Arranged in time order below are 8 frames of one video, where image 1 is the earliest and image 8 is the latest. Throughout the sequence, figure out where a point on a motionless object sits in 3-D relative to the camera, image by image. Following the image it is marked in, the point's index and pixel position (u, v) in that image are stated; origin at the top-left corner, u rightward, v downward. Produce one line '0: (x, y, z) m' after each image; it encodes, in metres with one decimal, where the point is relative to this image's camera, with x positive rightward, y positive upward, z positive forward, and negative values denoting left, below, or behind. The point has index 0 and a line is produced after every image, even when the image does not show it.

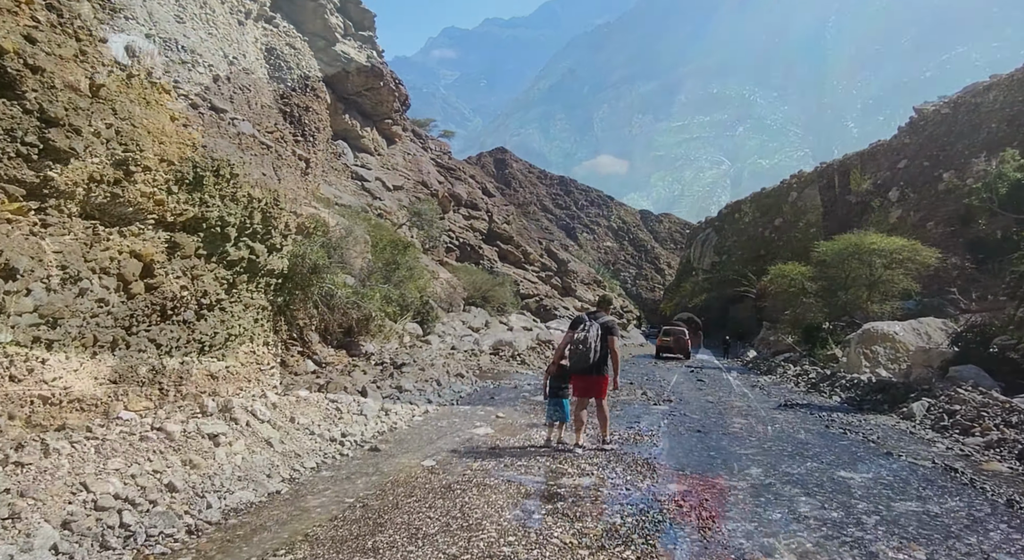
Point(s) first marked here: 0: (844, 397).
0: (+6.4, -2.2, +12.9) m
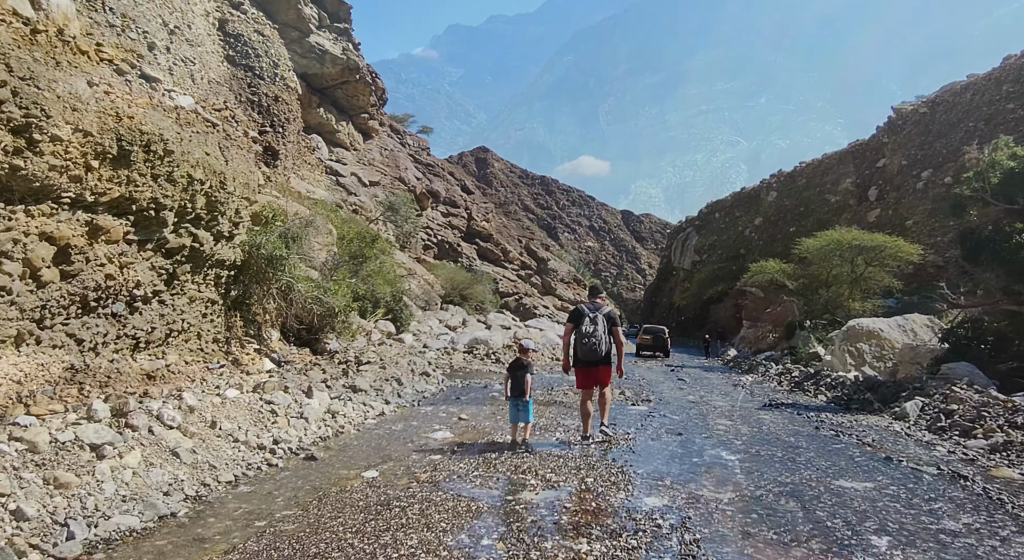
0: (+5.9, -2.1, +12.3) m
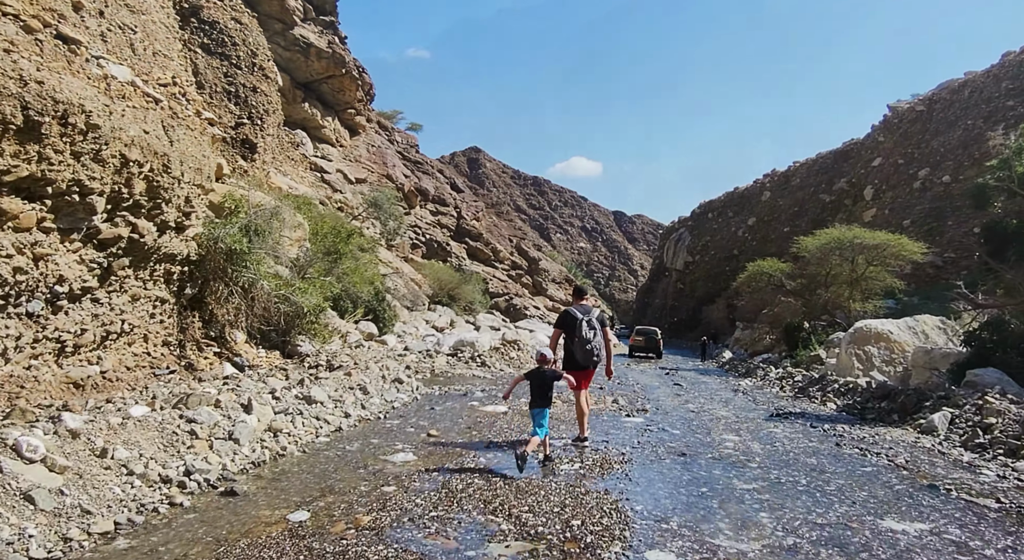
0: (+5.6, -2.1, +11.4) m
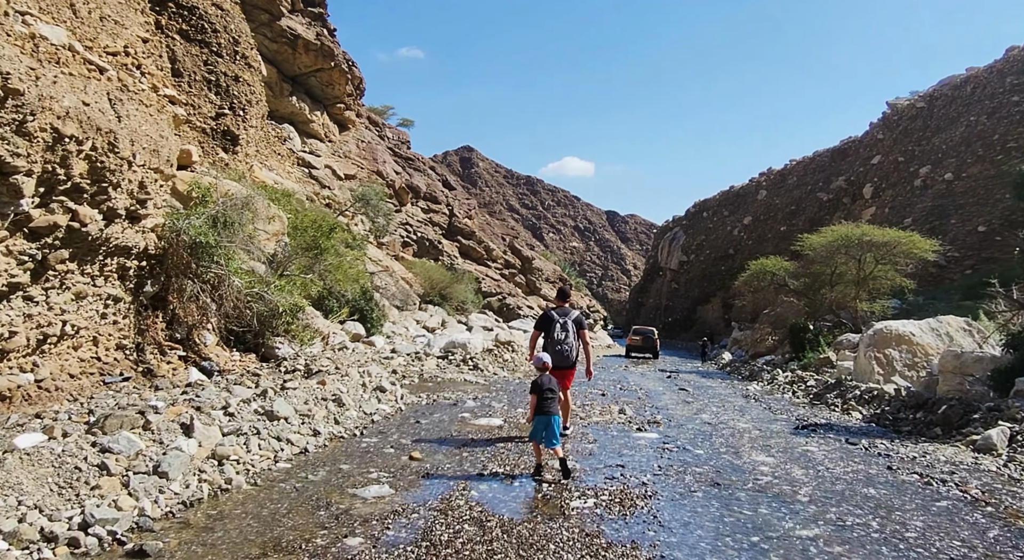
0: (+5.5, -2.1, +10.4) m
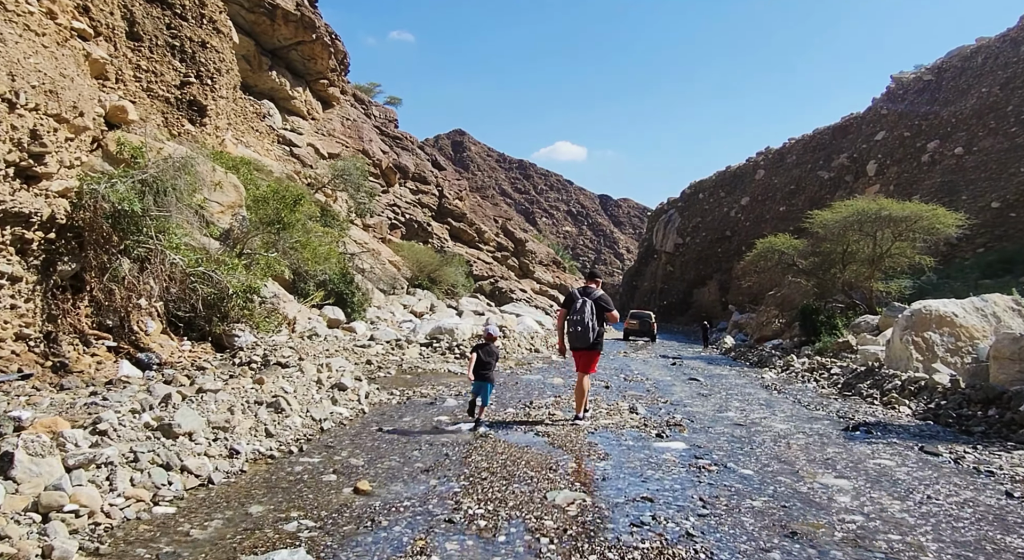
0: (+5.4, -1.7, +8.9) m
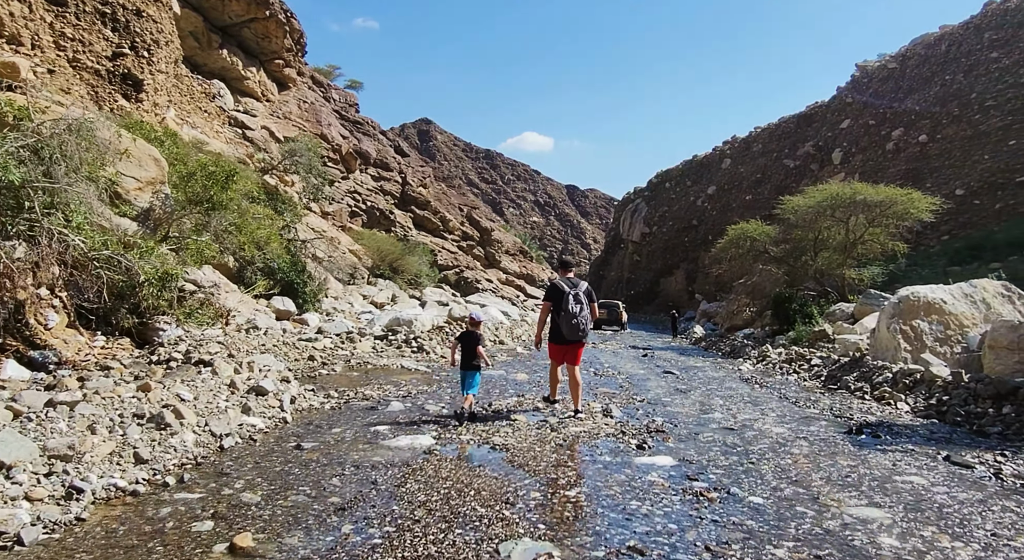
0: (+4.9, -1.5, +8.1) m
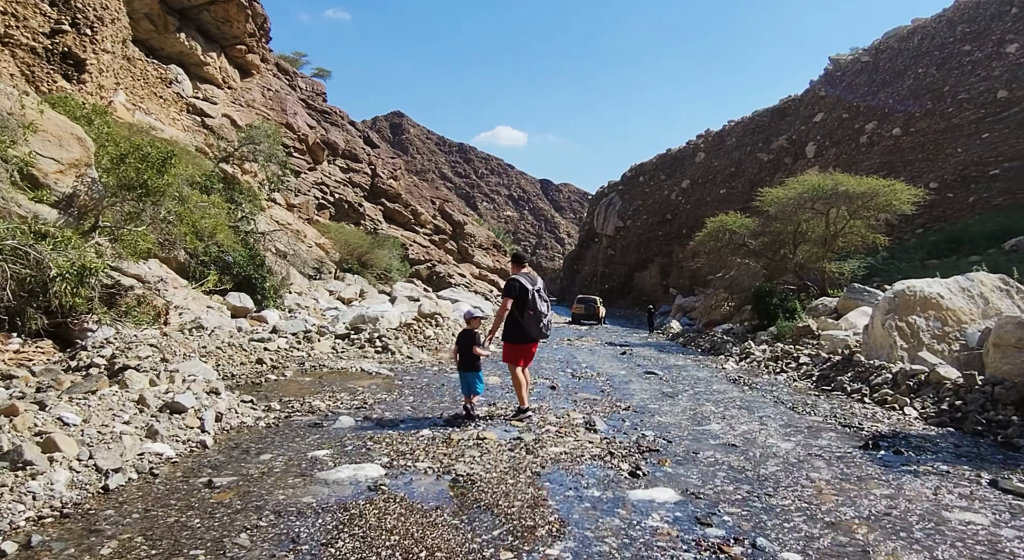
0: (+4.5, -1.4, +7.4) m
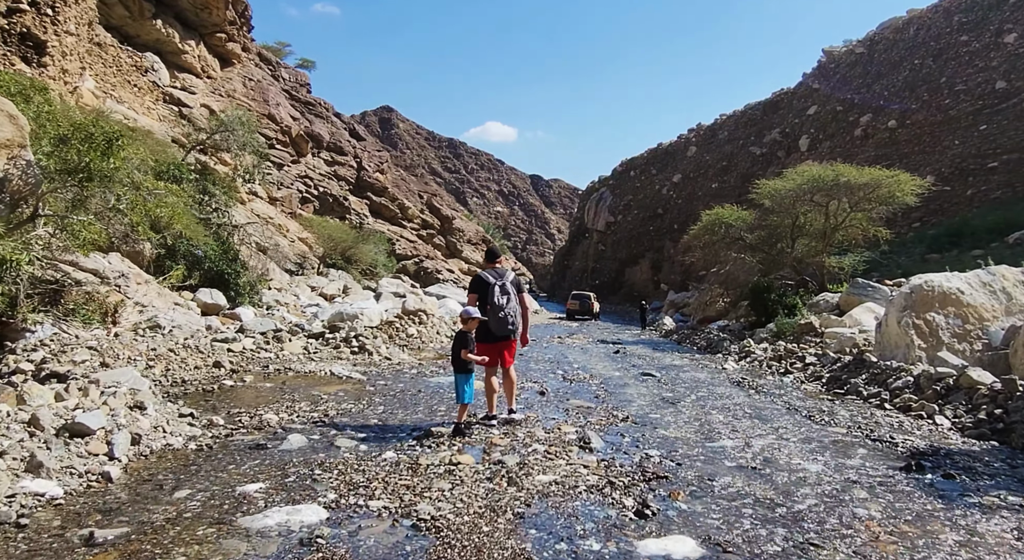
0: (+4.4, -1.3, +6.5) m
